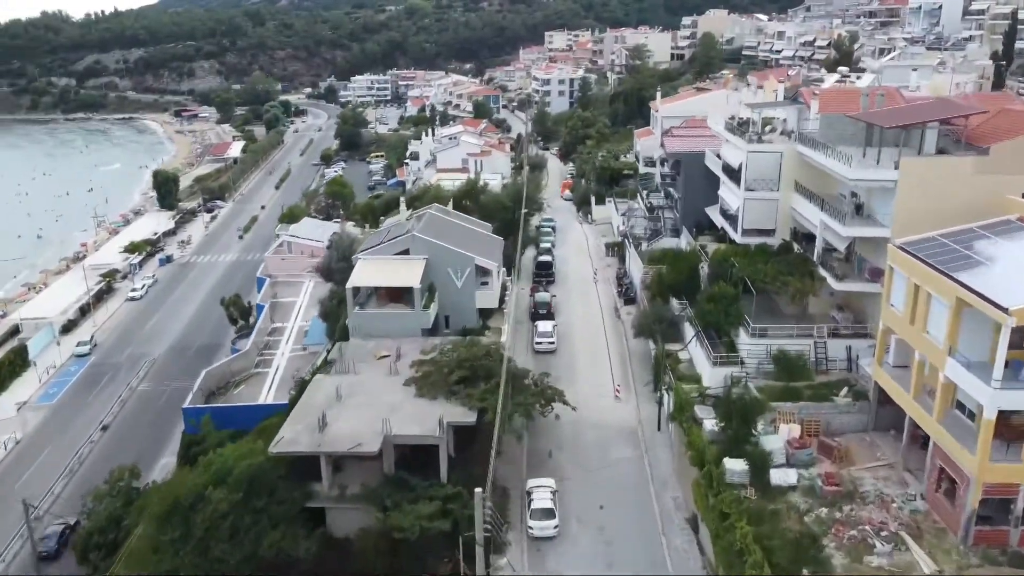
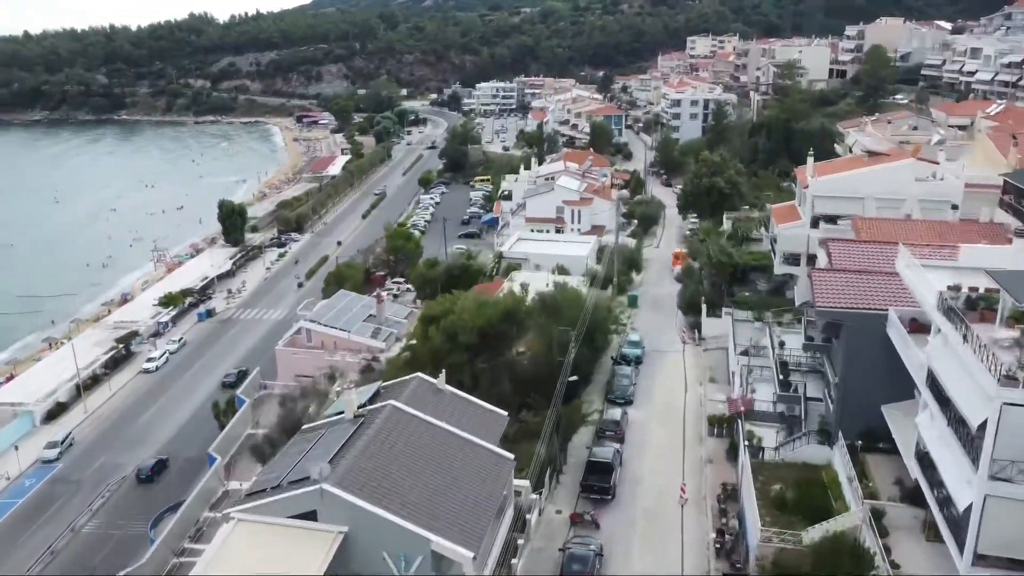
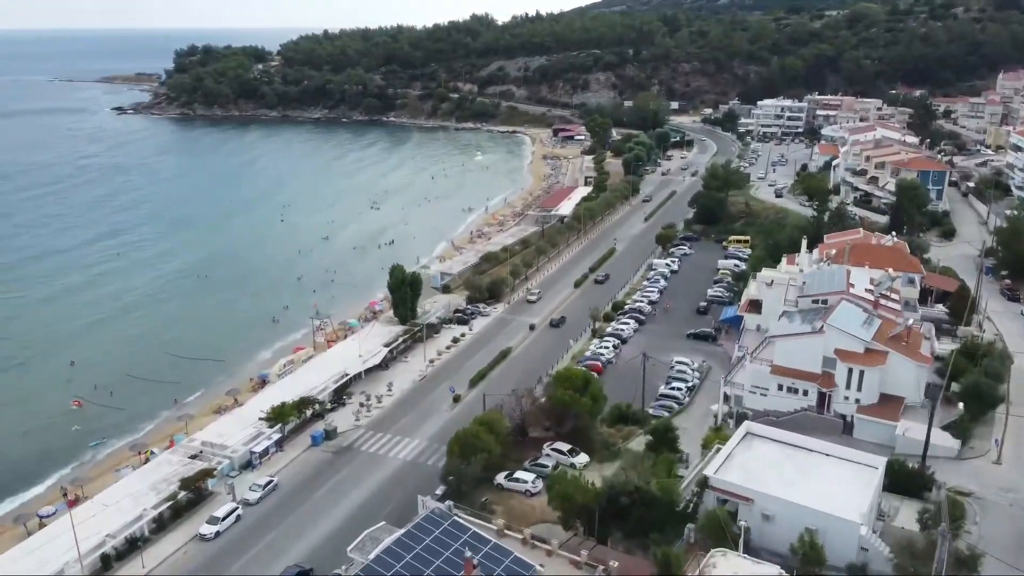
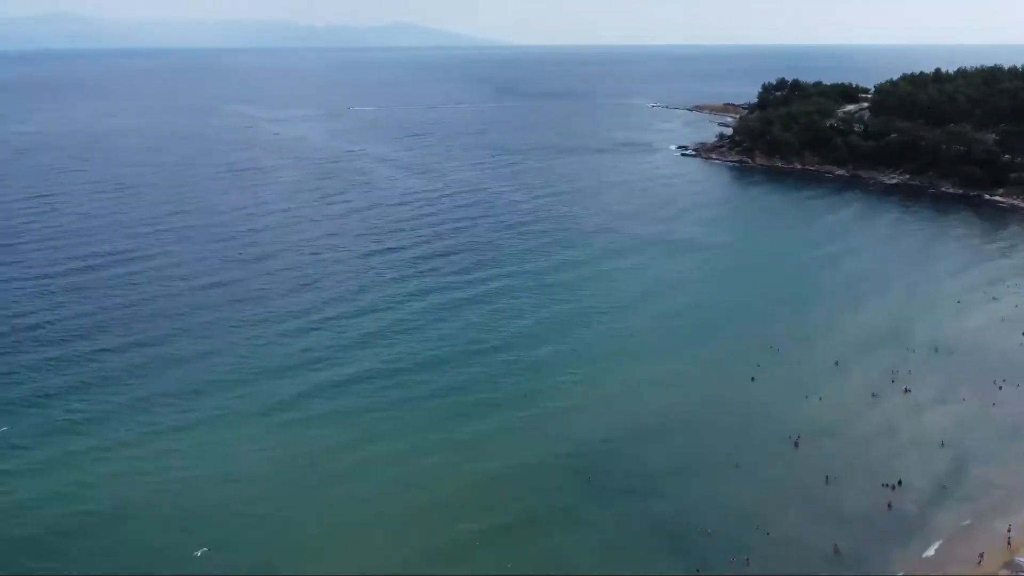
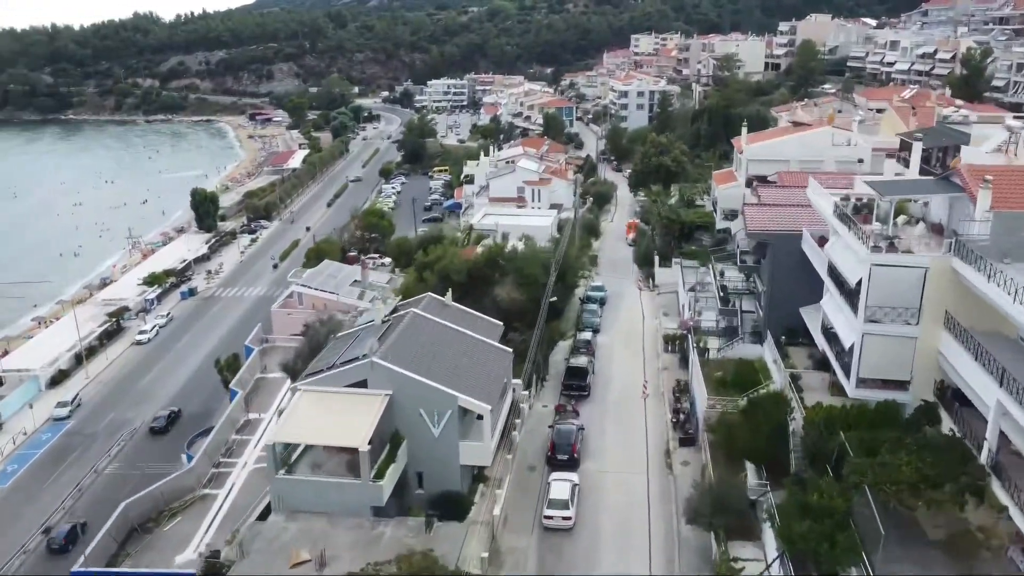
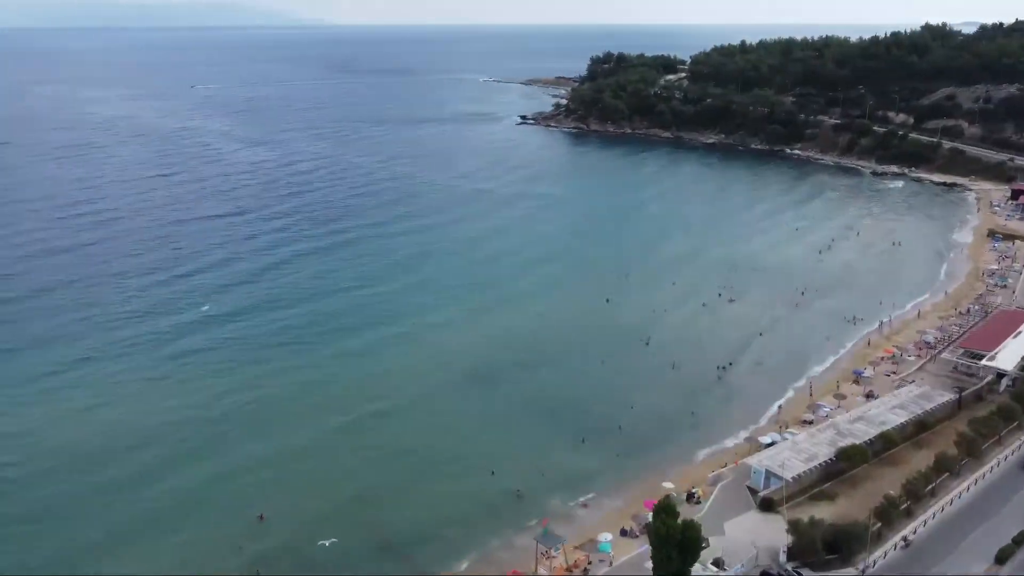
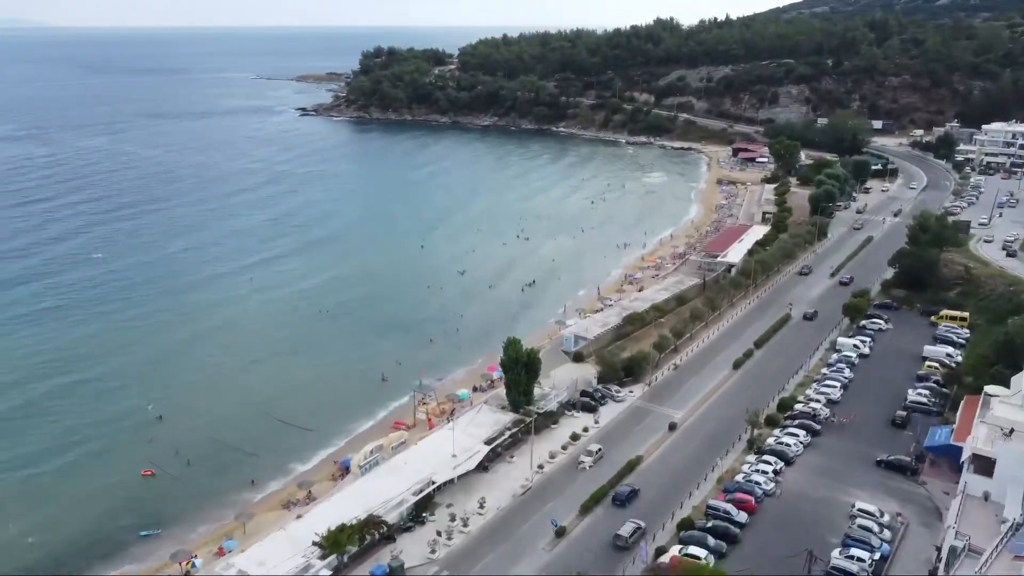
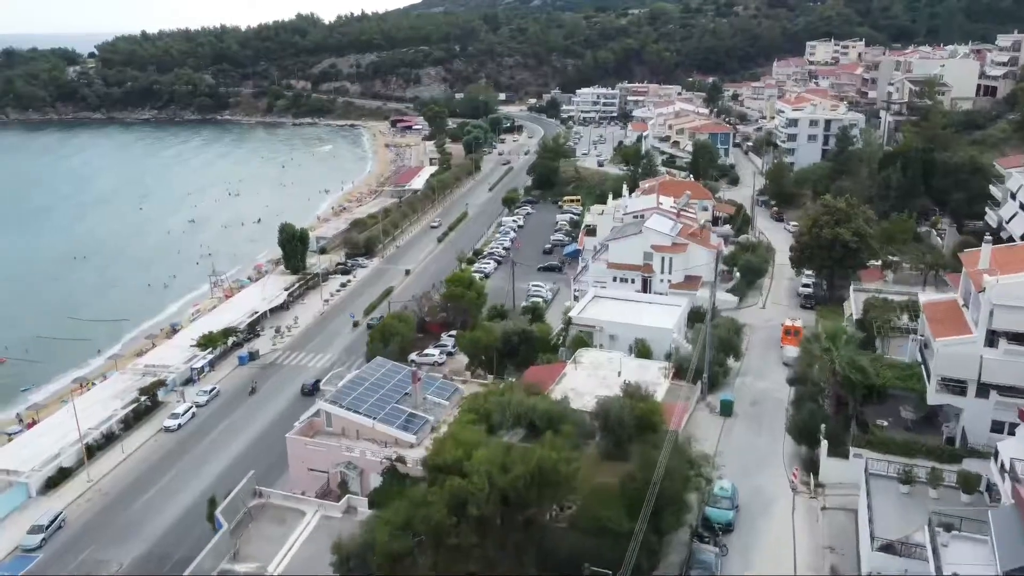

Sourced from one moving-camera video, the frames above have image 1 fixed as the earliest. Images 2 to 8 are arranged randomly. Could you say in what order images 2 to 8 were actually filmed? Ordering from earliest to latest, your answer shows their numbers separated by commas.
5, 2, 8, 3, 7, 6, 4
